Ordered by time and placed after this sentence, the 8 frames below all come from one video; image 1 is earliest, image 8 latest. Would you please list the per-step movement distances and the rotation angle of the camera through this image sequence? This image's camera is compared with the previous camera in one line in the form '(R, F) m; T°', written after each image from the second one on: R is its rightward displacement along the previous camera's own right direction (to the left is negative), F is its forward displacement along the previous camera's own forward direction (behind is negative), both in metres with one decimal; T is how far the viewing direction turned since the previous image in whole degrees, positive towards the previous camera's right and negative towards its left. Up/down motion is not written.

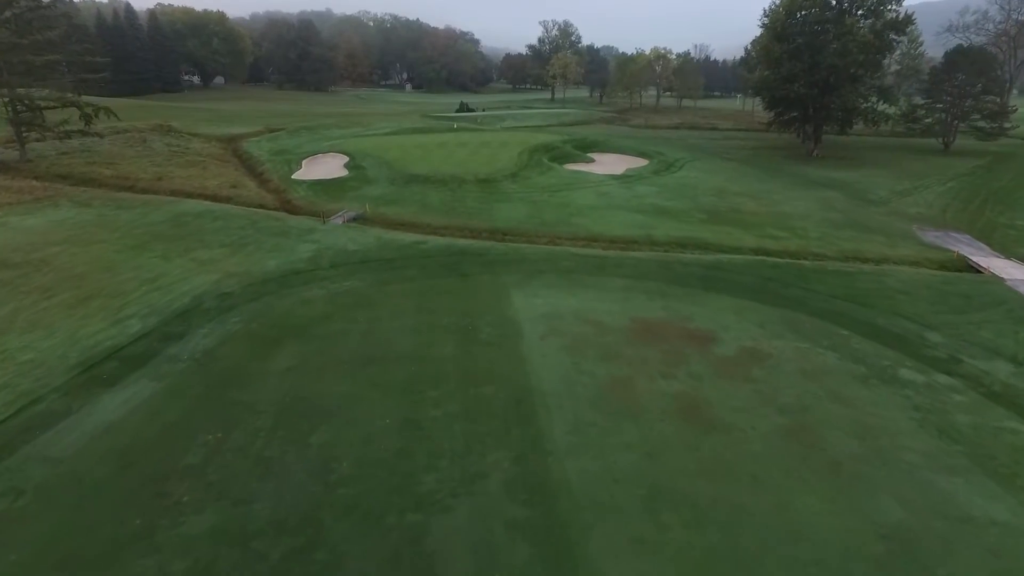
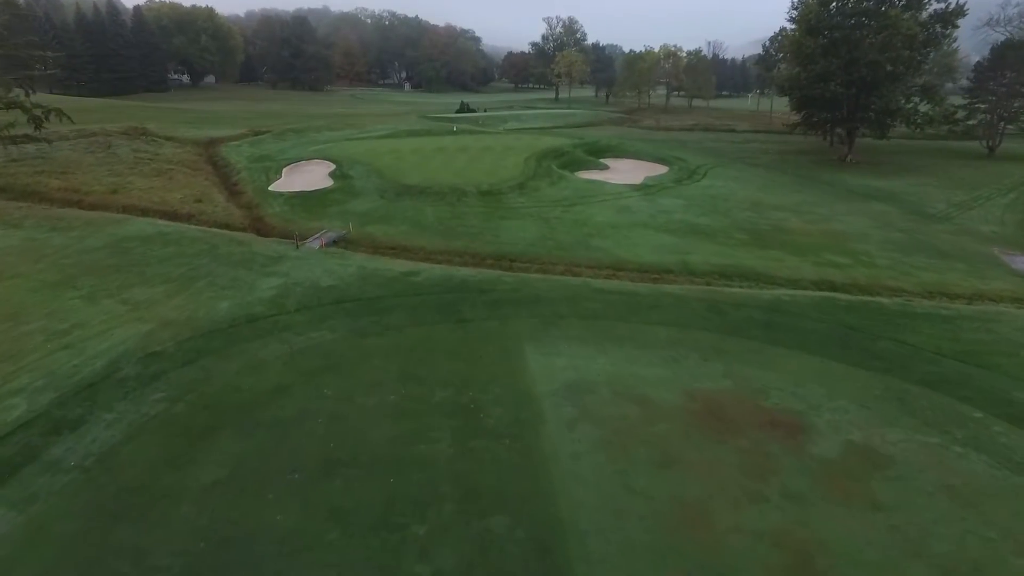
(-0.4, +4.1) m; 0°
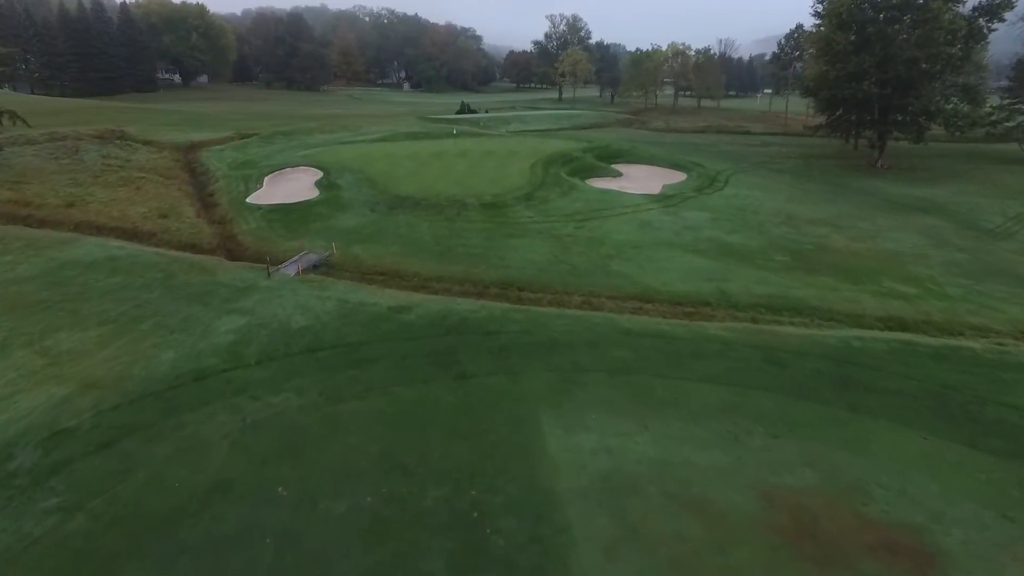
(-0.3, +3.1) m; 0°
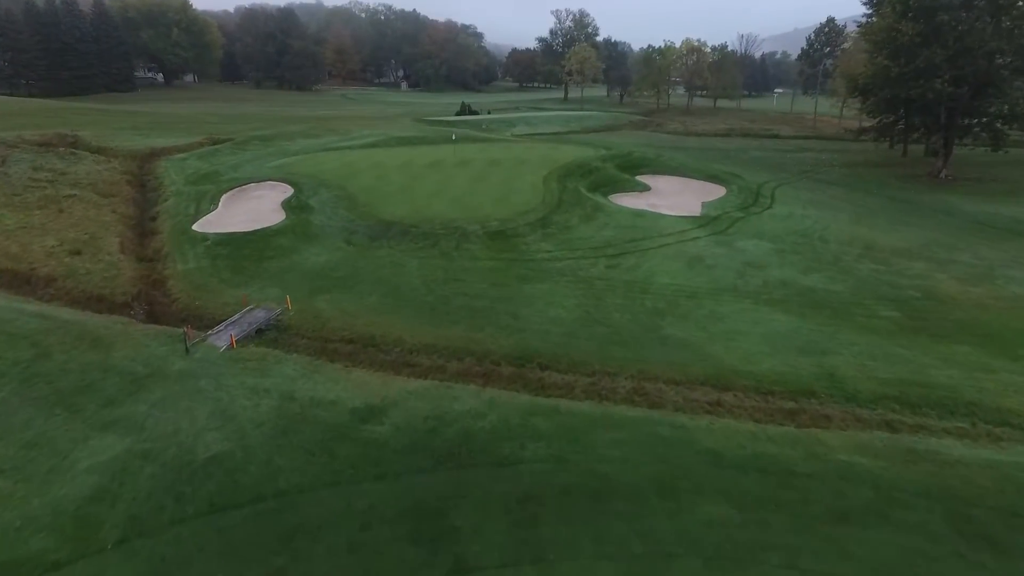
(-0.5, +5.3) m; 0°
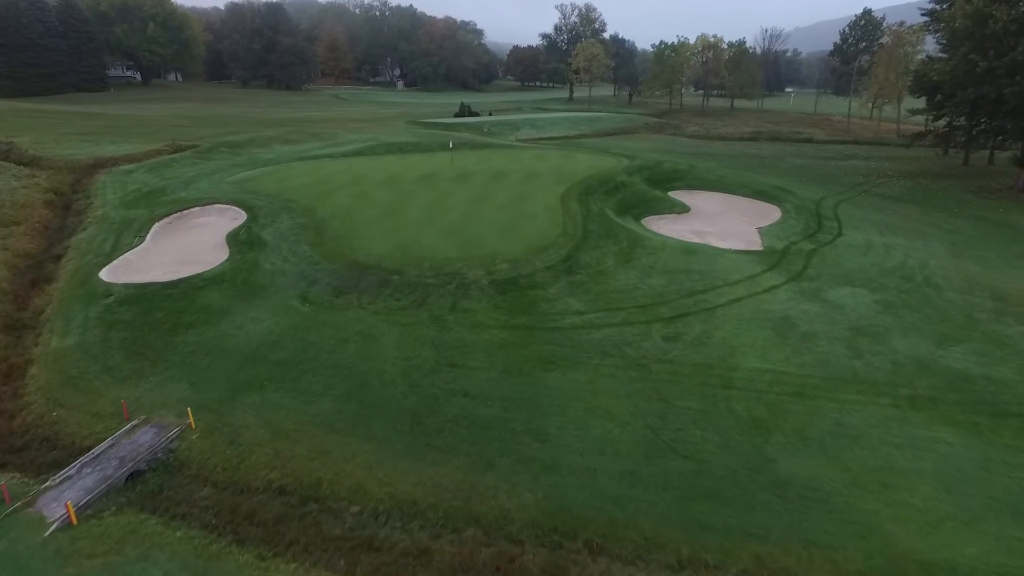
(-0.5, +5.4) m; 0°
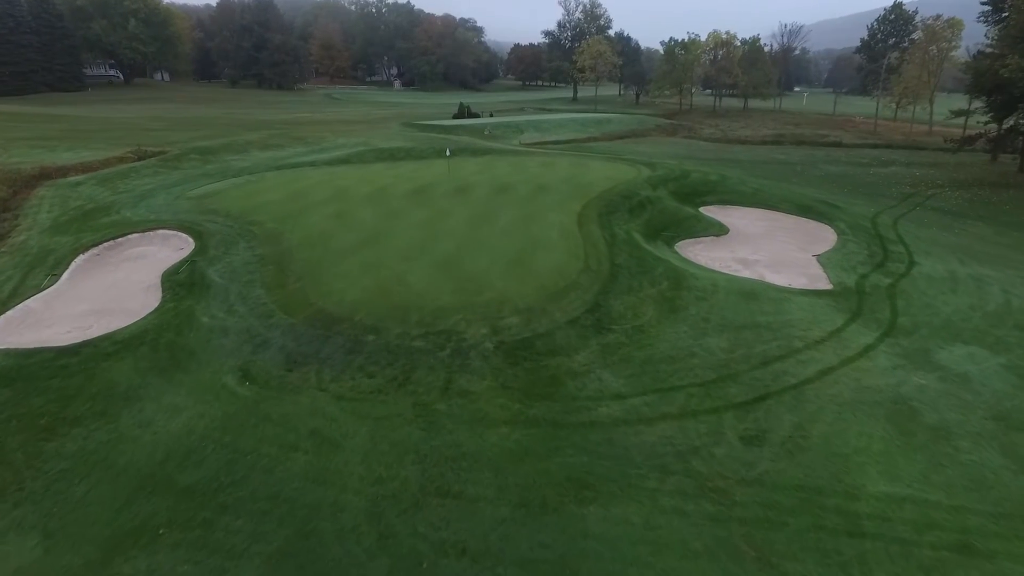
(-0.3, +3.8) m; 0°
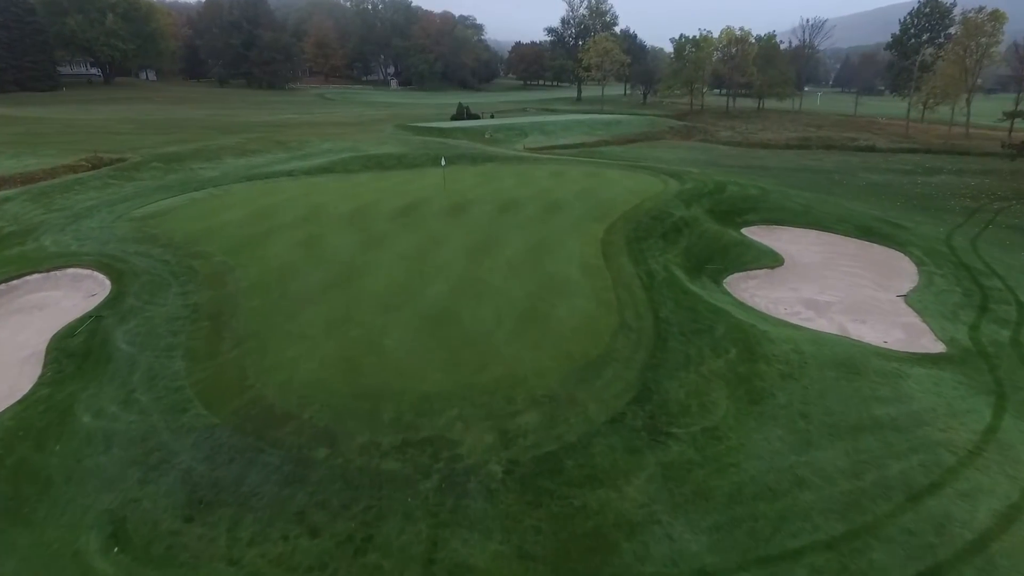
(-0.3, +3.8) m; 0°
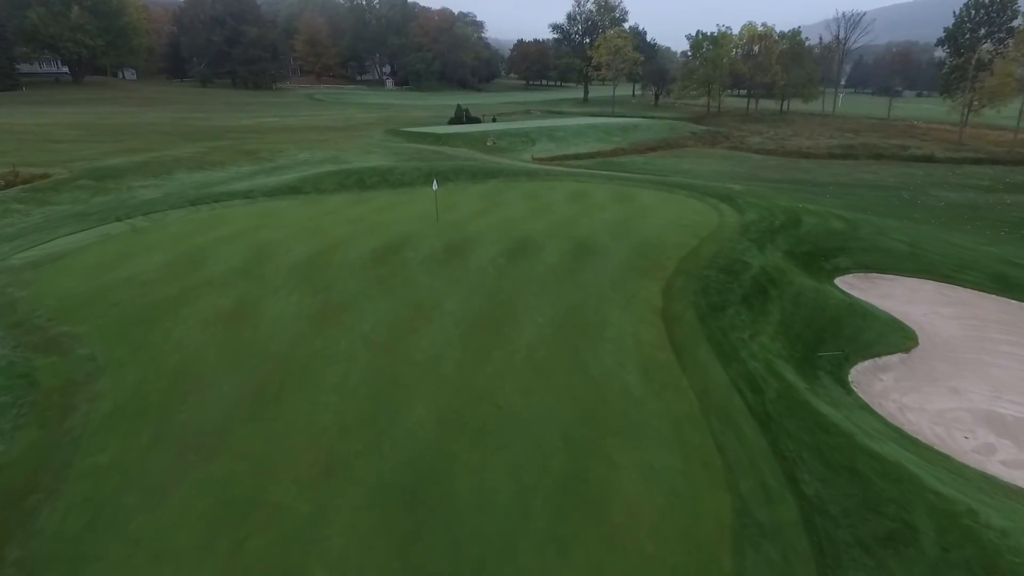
(-0.5, +5.2) m; 0°
